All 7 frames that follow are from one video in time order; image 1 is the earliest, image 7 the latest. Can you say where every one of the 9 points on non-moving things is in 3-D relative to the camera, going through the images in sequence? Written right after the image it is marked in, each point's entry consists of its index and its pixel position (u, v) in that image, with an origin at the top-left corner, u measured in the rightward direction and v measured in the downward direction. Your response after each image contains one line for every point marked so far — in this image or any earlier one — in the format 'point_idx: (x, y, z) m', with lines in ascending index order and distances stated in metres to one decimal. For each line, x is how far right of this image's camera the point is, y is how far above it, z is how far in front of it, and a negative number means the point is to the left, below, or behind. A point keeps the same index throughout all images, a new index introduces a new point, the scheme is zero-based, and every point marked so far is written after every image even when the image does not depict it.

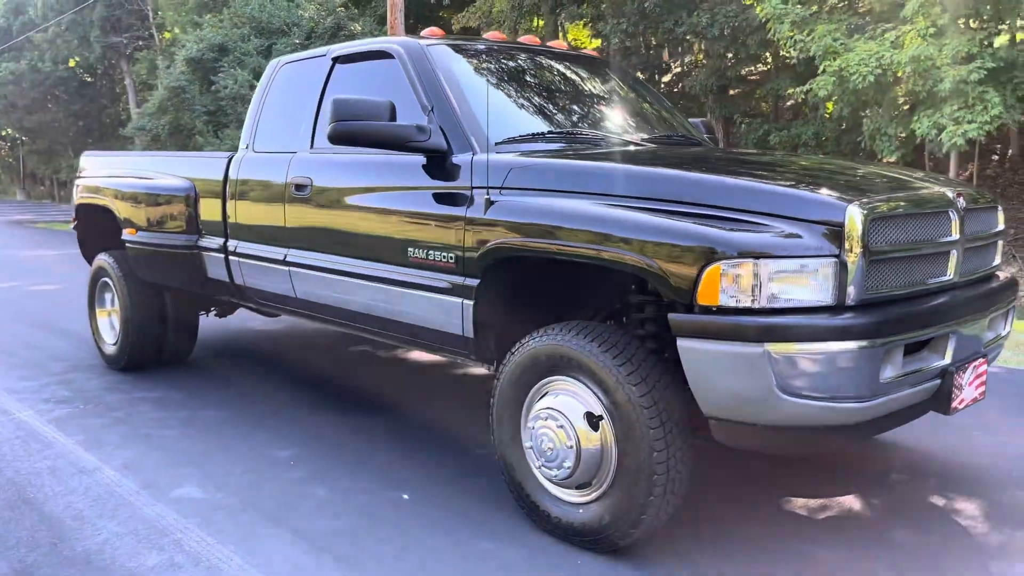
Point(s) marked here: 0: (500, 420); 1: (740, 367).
0: (0.0, -0.5, +3.2) m
1: (+0.7, -0.2, +2.5) m
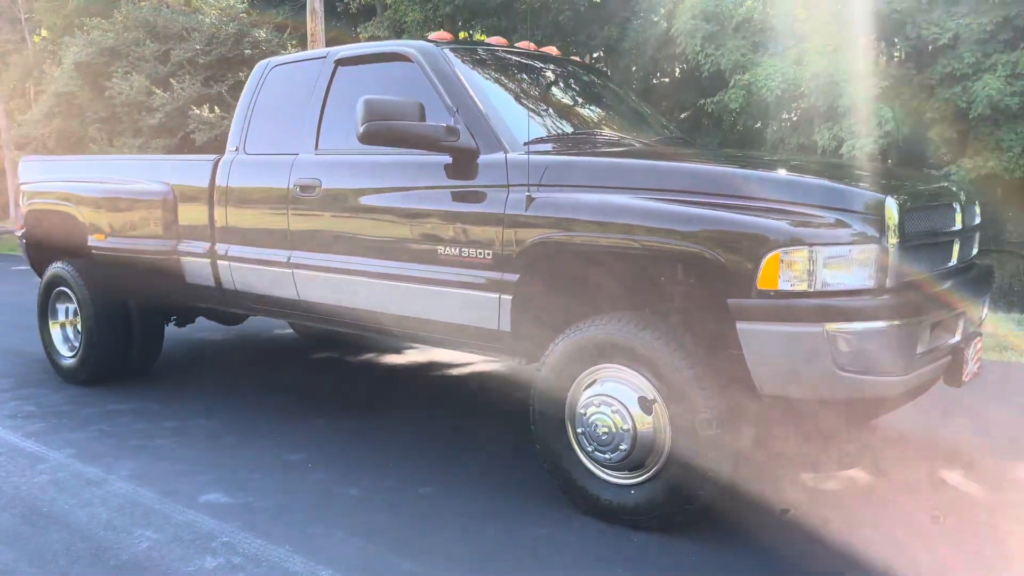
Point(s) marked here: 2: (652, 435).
0: (+0.1, -0.5, +3.3) m
1: (+1.0, -0.2, +2.8) m
2: (+0.5, -0.5, +3.1) m
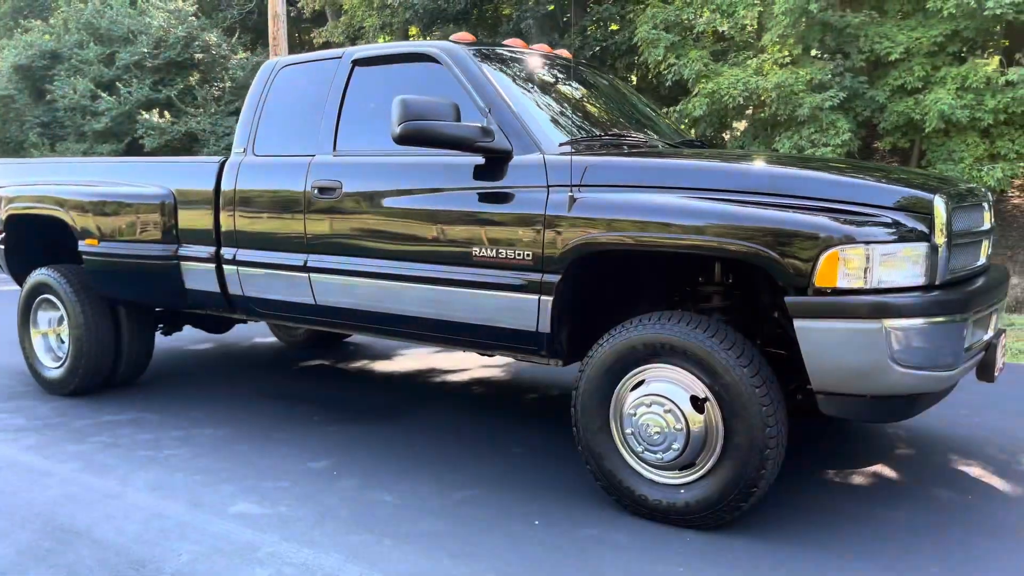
0: (+0.3, -0.5, +3.3) m
1: (+1.2, -0.2, +2.8) m
2: (+0.7, -0.5, +3.1) m
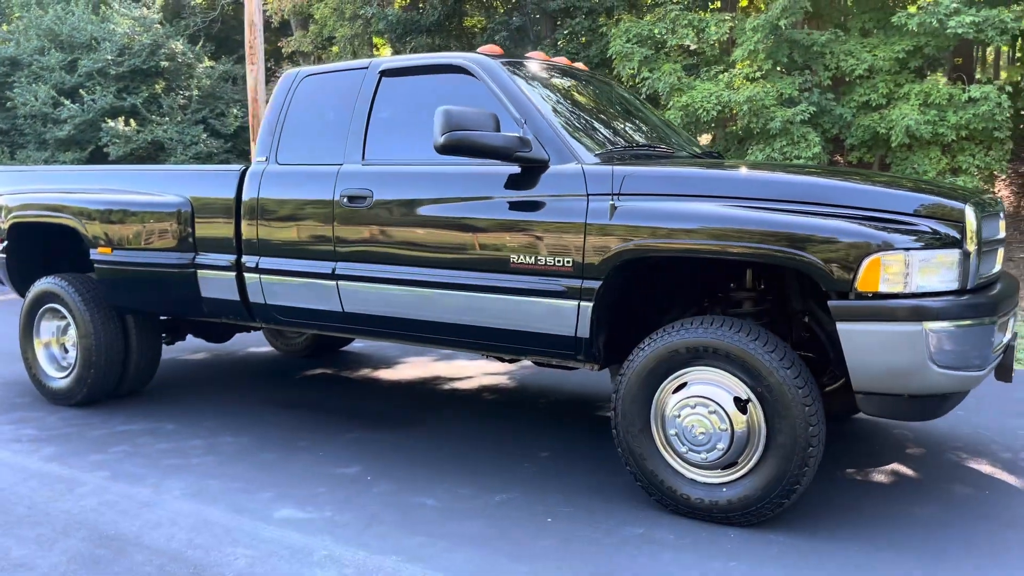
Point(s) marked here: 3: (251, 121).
0: (+0.5, -0.5, +3.4) m
1: (+1.4, -0.2, +3.0) m
2: (+0.9, -0.6, +3.2) m
3: (-4.1, +2.6, +13.4) m
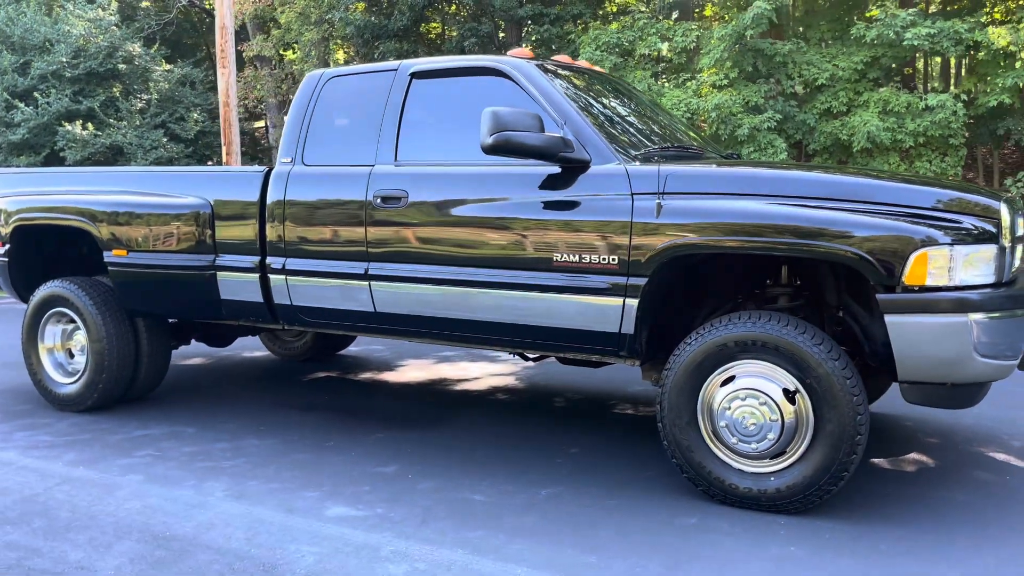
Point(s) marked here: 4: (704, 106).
0: (+0.7, -0.5, +3.5) m
1: (+1.6, -0.2, +3.1) m
2: (+1.1, -0.5, +3.3) m
3: (-4.5, +2.5, +13.2) m
4: (+3.0, +2.8, +13.2) m
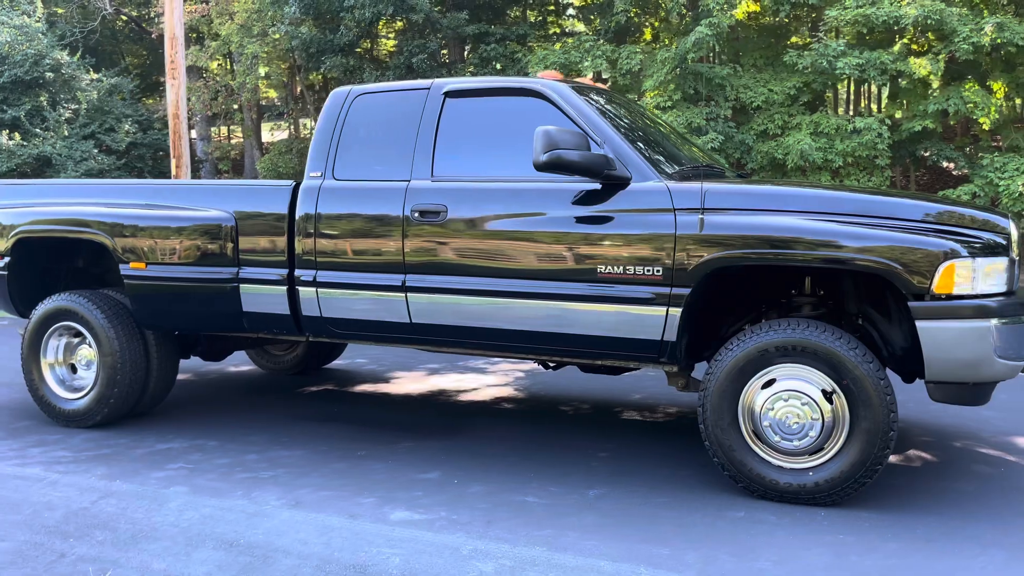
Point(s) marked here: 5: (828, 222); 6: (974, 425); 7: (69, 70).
0: (+0.9, -0.5, +3.7) m
1: (+1.9, -0.2, +3.5) m
2: (+1.4, -0.6, +3.6) m
3: (-5.2, +2.3, +13.0) m
4: (+2.3, +2.6, +13.7) m
5: (+1.4, +0.3, +3.6) m
6: (+2.7, -0.8, +4.9) m
7: (-10.1, +5.0, +19.3) m
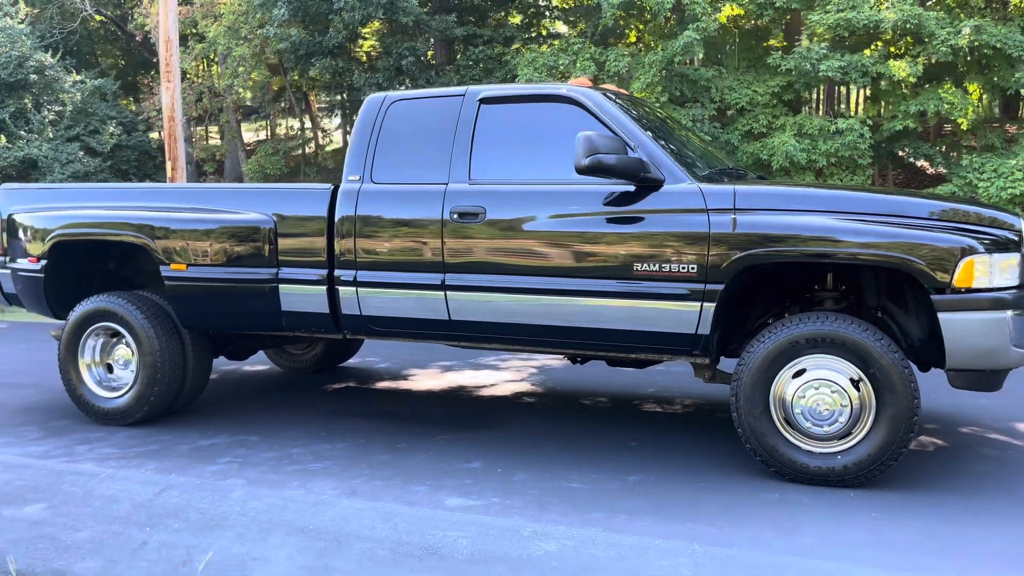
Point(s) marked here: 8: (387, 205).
0: (+1.1, -0.5, +4.0) m
1: (+2.1, -0.2, +3.7) m
2: (+1.6, -0.5, +3.8) m
3: (-5.3, +2.3, +13.0) m
4: (+2.2, +2.6, +14.0) m
5: (+1.6, +0.3, +3.9) m
6: (+2.8, -0.8, +5.2) m
7: (-10.4, +4.9, +19.2) m
8: (-0.7, +0.5, +4.7) m
